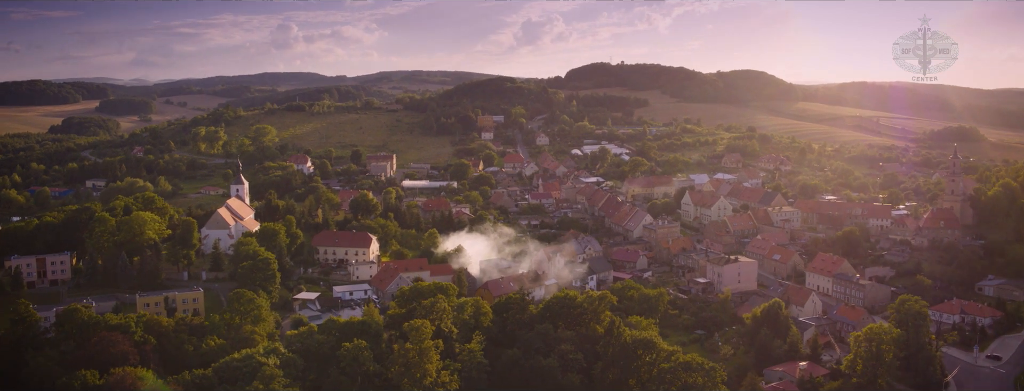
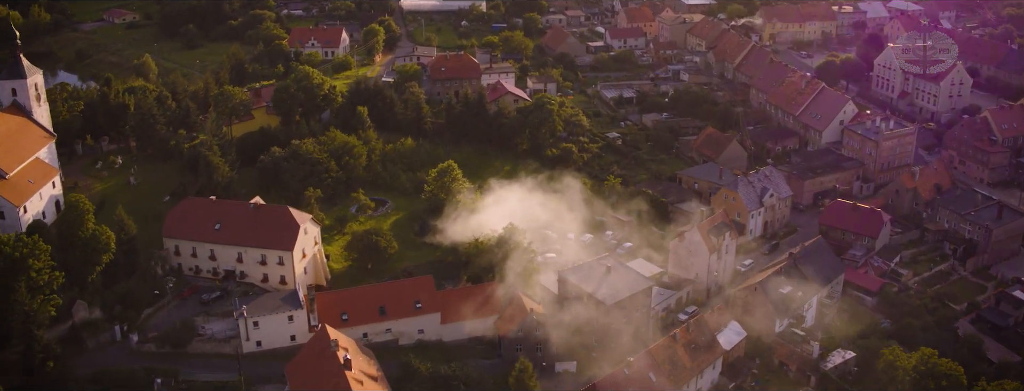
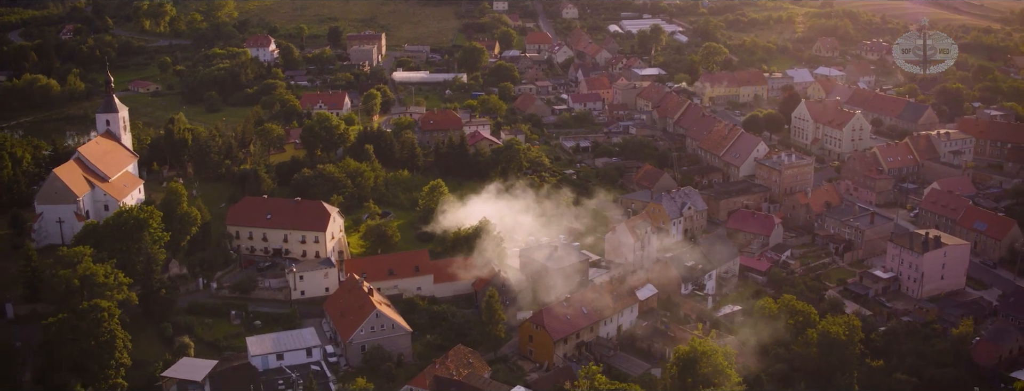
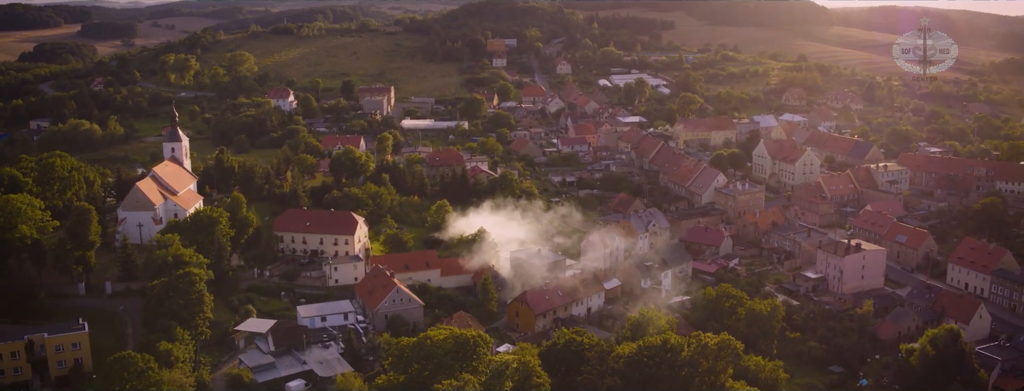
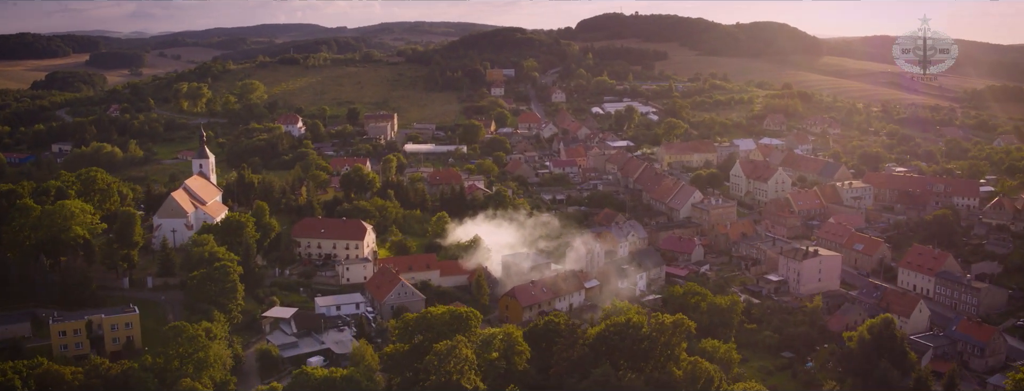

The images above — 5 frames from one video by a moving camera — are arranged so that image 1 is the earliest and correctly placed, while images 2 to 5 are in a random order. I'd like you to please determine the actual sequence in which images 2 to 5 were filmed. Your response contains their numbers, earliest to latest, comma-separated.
5, 4, 3, 2
